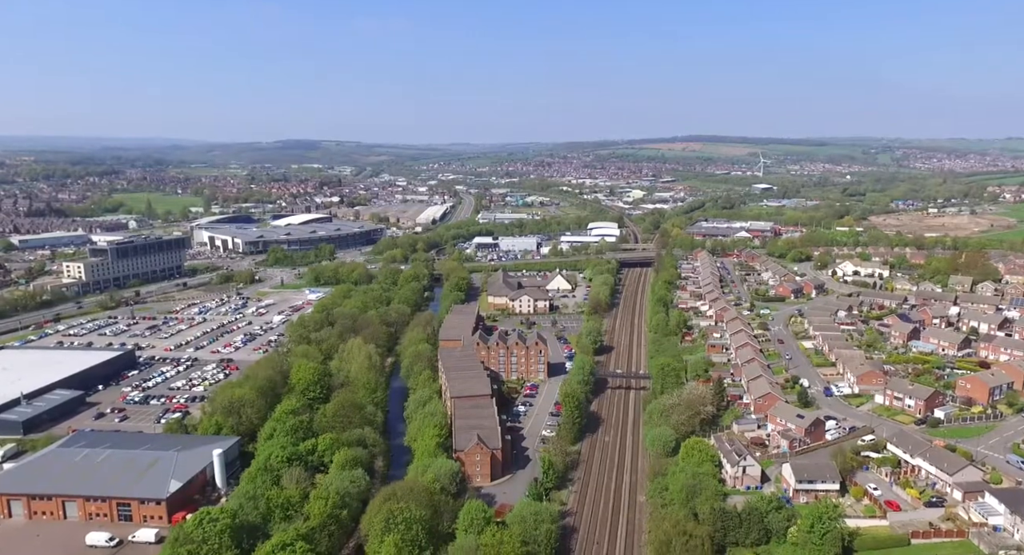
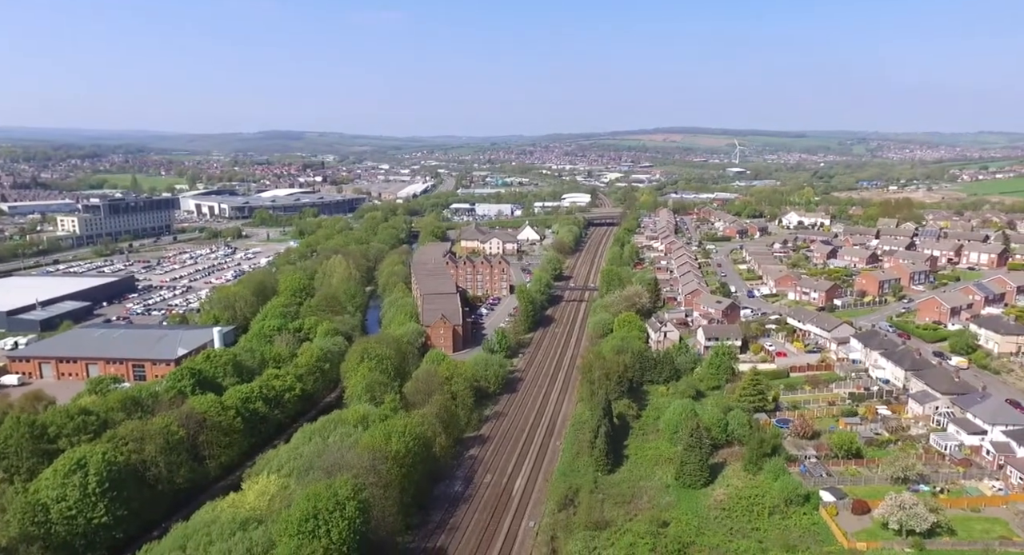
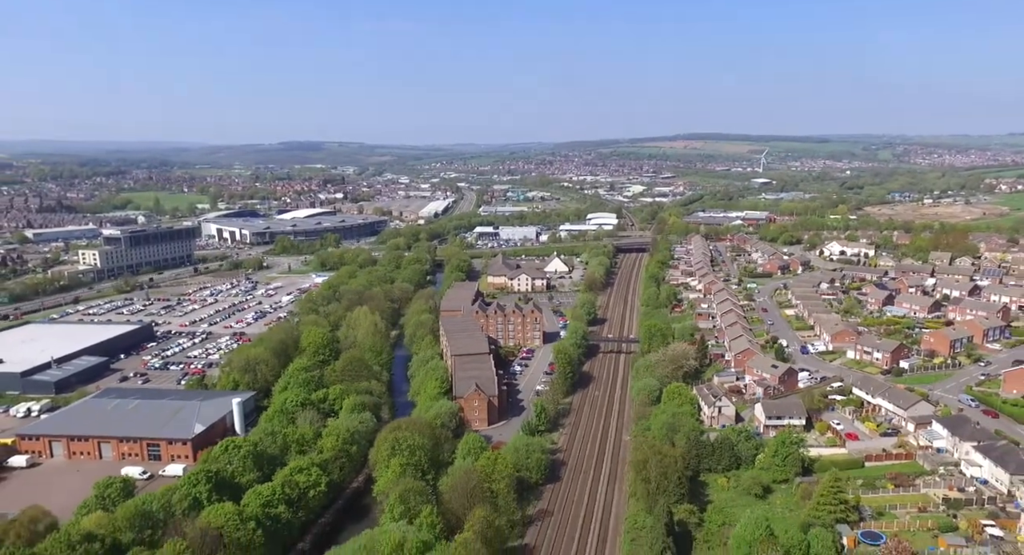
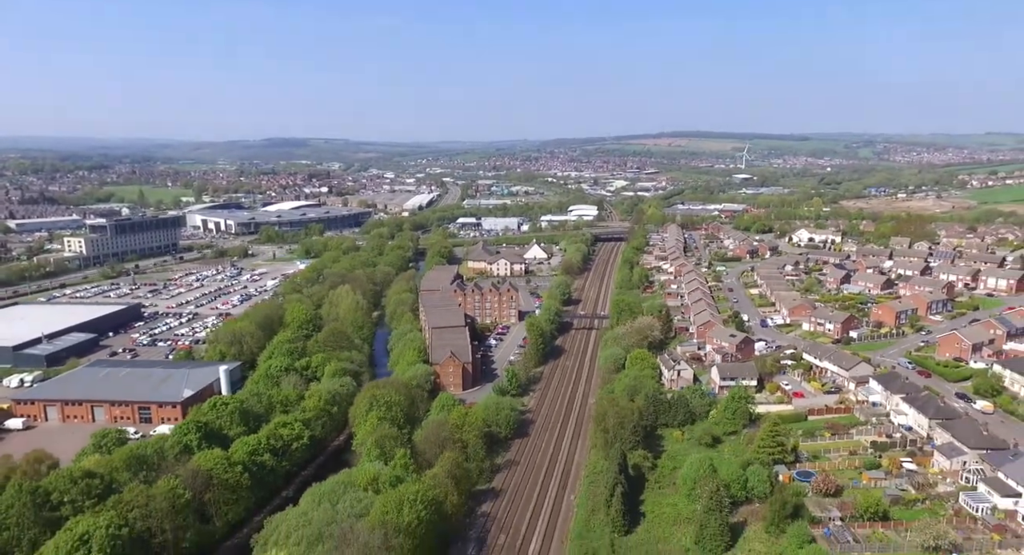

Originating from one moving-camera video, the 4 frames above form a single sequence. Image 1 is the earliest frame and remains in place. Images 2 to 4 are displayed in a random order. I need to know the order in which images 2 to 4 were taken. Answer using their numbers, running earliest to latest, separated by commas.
3, 4, 2
